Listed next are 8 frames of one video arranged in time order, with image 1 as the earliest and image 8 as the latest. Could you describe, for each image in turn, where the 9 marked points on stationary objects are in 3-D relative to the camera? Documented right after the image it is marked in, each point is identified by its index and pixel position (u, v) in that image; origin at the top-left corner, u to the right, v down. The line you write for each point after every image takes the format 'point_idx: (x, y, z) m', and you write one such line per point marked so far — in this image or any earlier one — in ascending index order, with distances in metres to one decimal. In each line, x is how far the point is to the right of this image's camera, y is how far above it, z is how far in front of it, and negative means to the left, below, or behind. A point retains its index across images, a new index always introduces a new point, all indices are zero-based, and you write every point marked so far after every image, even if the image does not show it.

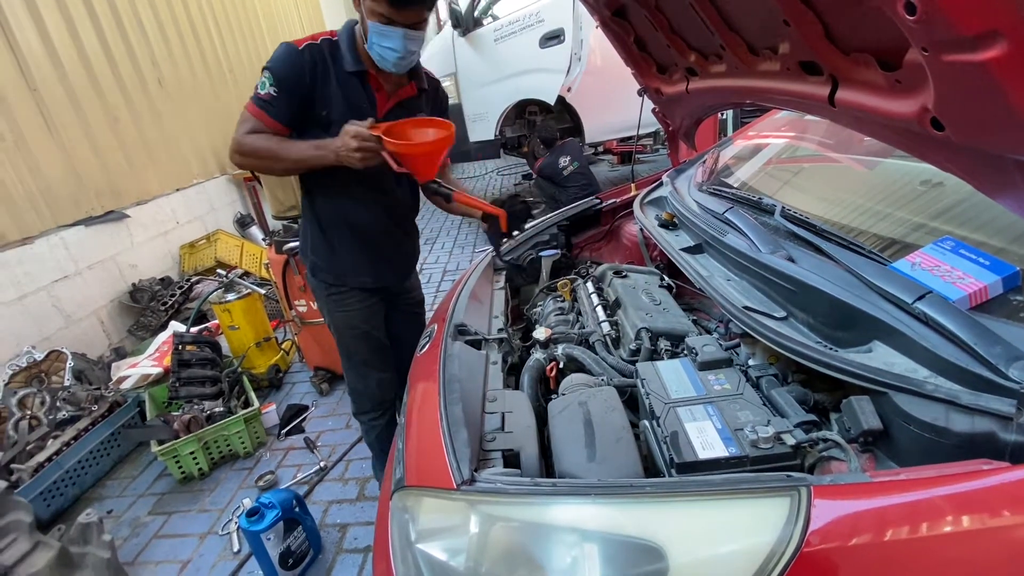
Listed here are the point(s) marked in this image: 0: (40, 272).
0: (-2.7, +0.1, +2.7) m
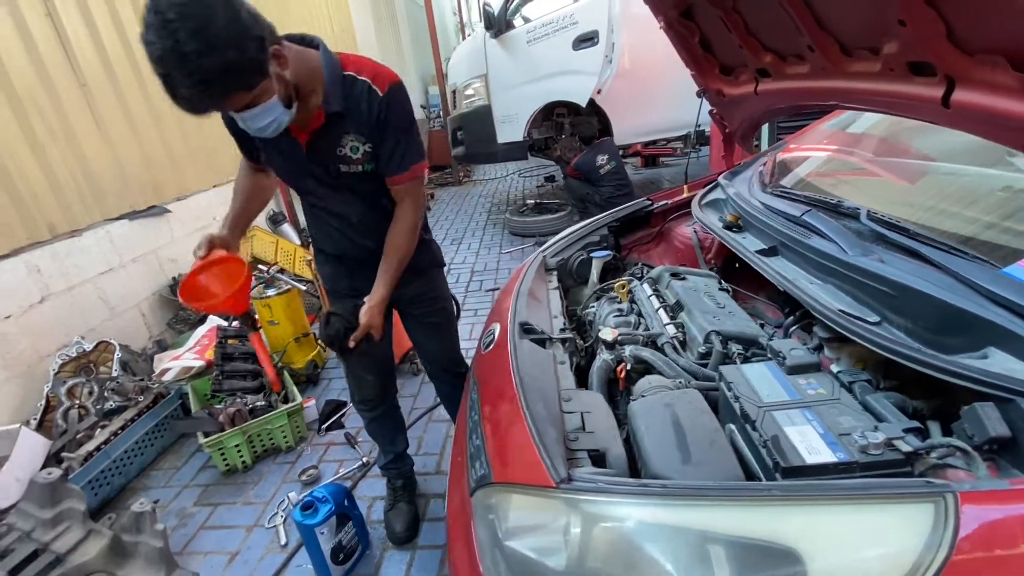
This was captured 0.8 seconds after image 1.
0: (-2.4, +0.1, +2.8) m
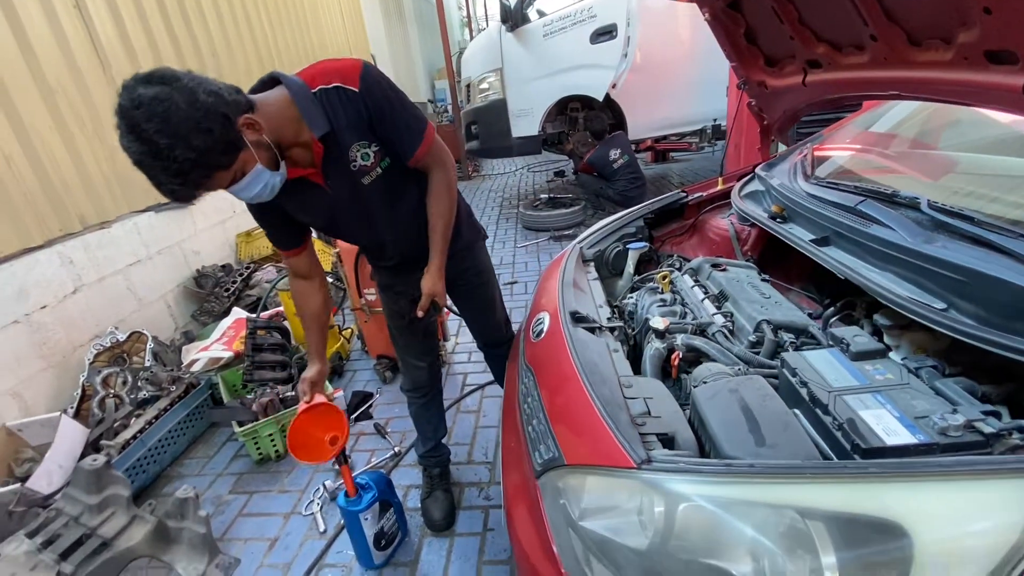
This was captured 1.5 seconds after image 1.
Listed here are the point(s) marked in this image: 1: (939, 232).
0: (-2.3, +0.2, +2.8) m
1: (+0.9, +0.1, +1.1) m
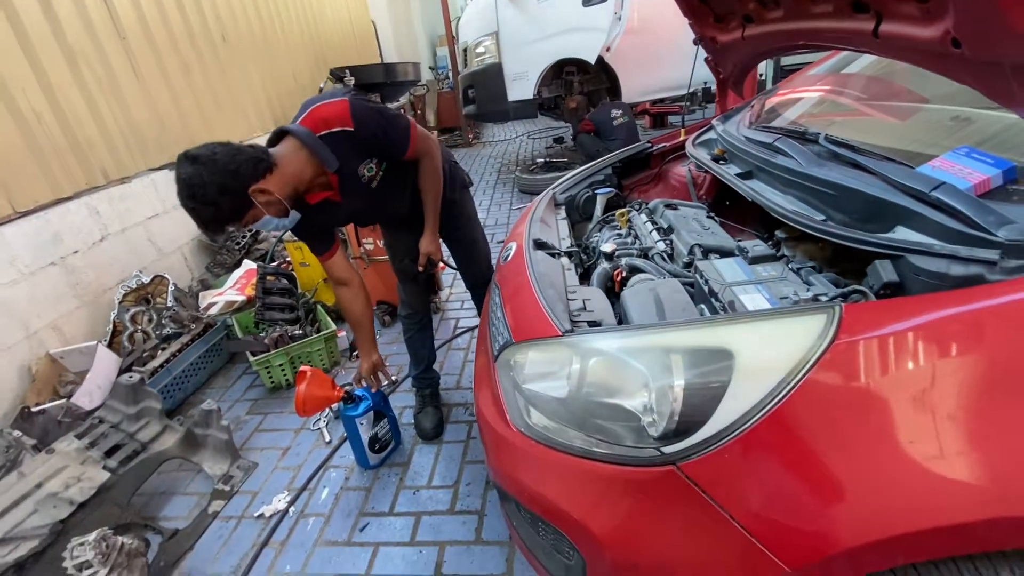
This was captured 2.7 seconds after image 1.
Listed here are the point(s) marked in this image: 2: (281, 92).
0: (-2.4, +0.5, +3.1) m
1: (+0.8, +0.3, +1.3) m
2: (-2.2, +1.9, +4.7) m
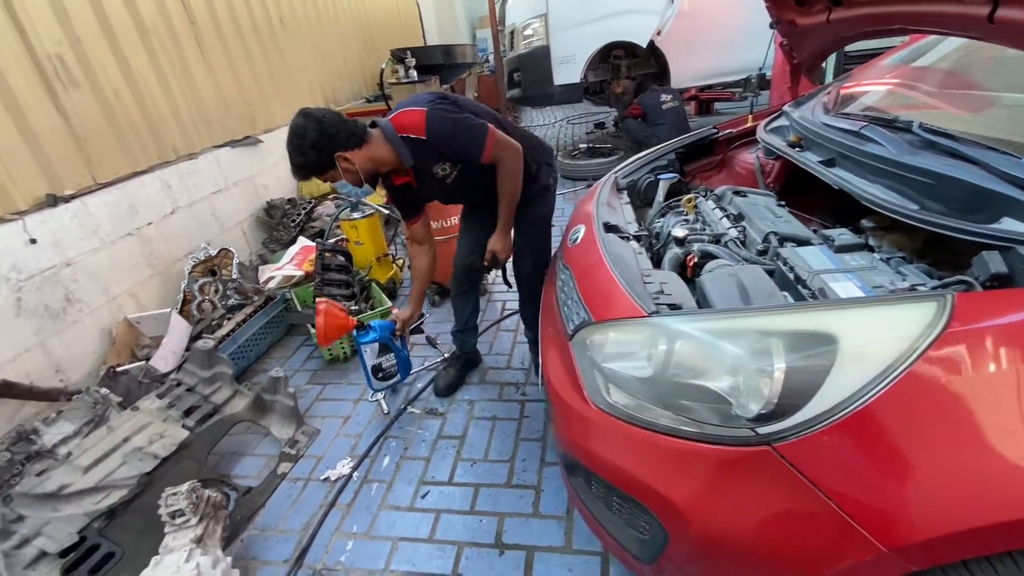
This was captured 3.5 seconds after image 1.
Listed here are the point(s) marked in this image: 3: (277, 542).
0: (-2.0, +0.7, +3.2) m
1: (+1.1, +0.4, +1.3) m
2: (-1.8, +2.1, +4.8) m
3: (-0.9, -0.9, +1.8) m
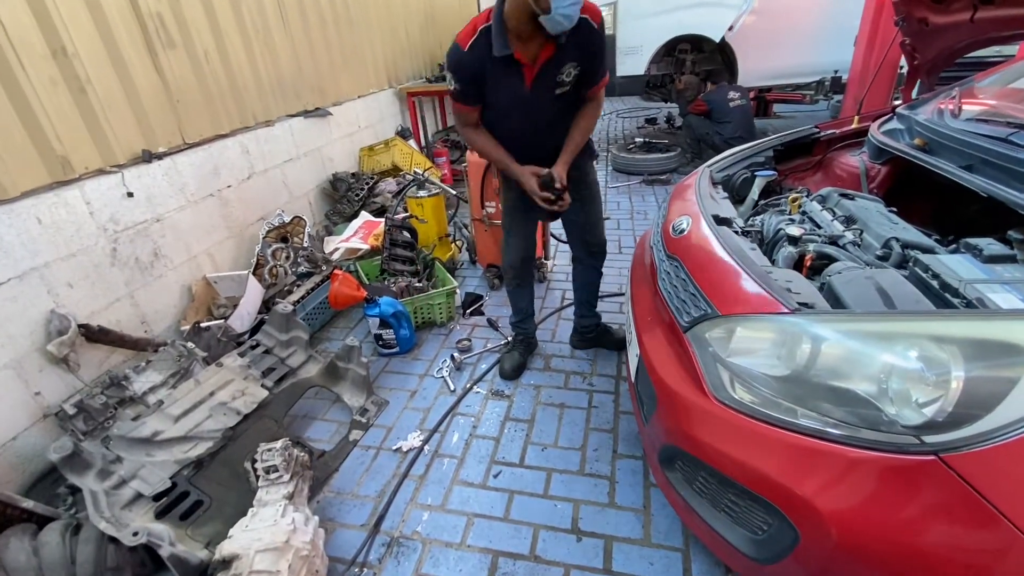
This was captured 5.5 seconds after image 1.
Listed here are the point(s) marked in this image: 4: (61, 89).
0: (-1.6, +0.9, +3.2) m
1: (+1.4, +0.3, +1.2) m
2: (-1.1, +2.3, +4.8) m
3: (-0.6, -0.8, +1.8) m
4: (-1.9, +0.8, +2.0) m
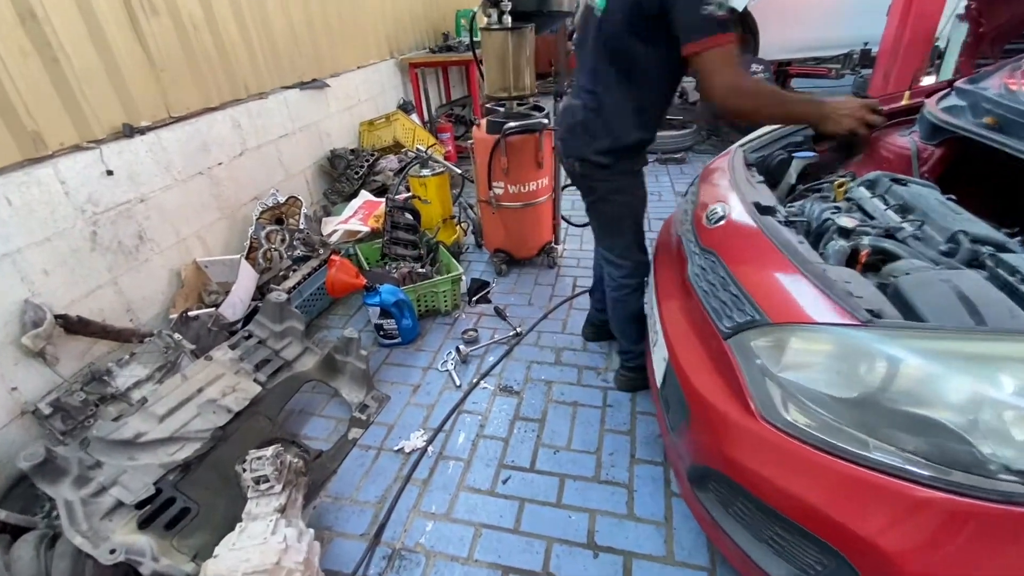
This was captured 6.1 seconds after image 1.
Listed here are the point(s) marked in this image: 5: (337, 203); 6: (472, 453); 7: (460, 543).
0: (-1.5, +1.0, +3.0) m
1: (+1.5, +0.3, +1.0) m
2: (-1.1, +2.5, +4.5) m
3: (-0.6, -0.8, +1.7) m
4: (-1.8, +0.9, +1.8) m
5: (-1.2, +0.6, +3.5) m
6: (-0.2, -0.6, +1.9) m
7: (-0.2, -0.8, +1.6) m
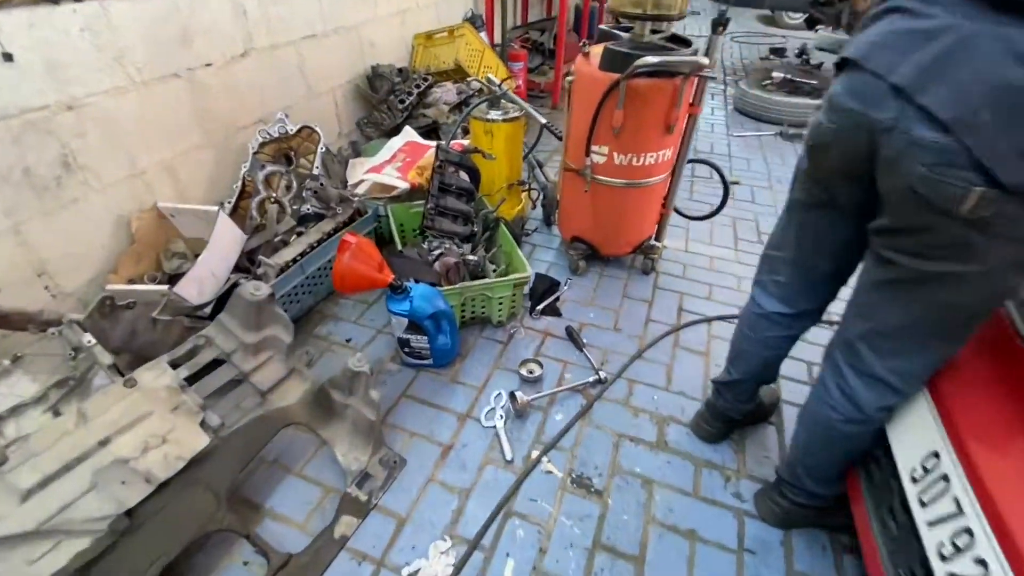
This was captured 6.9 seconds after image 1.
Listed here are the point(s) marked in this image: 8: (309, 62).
0: (-1.0, +1.2, +2.2) m
1: (+1.7, -0.2, +0.1) m
2: (-0.2, +2.8, +3.4) m
3: (-0.4, -0.9, +1.0) m
4: (-1.4, +1.0, +1.0) m
5: (-0.8, +0.8, +2.6) m
6: (0.0, -0.8, +1.2) m
7: (0.0, -1.0, +0.9) m
8: (-1.0, +1.1, +2.3) m
